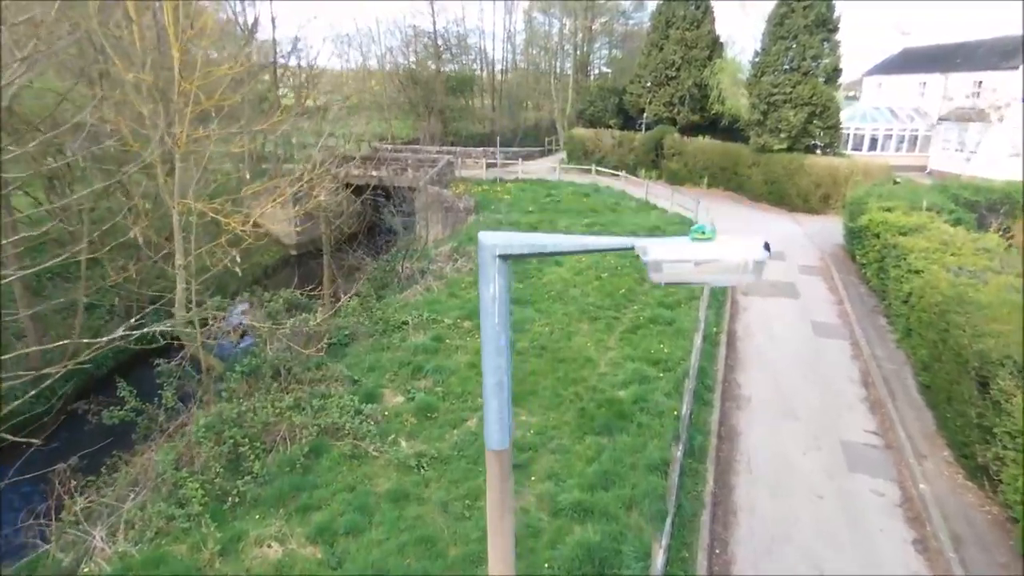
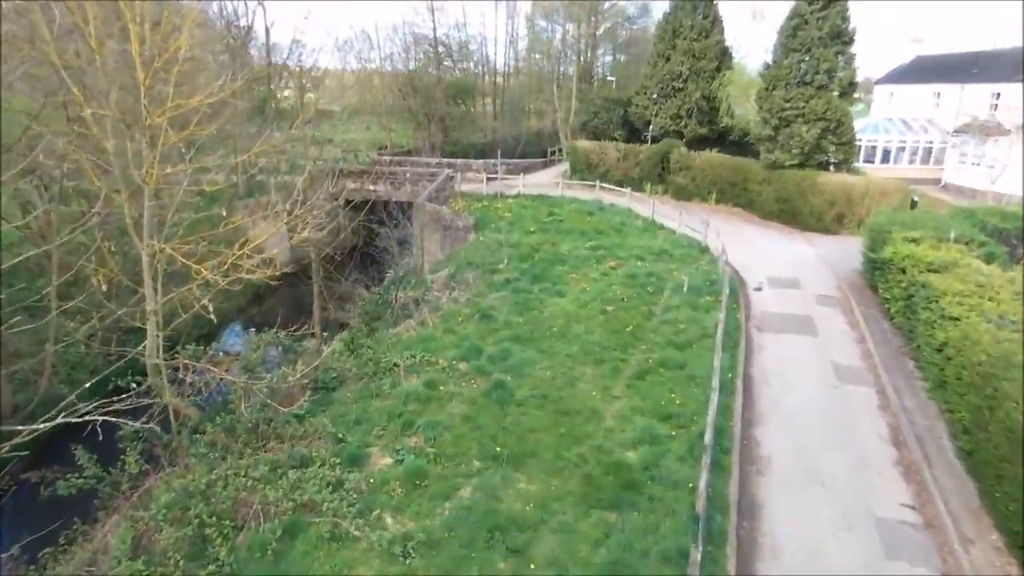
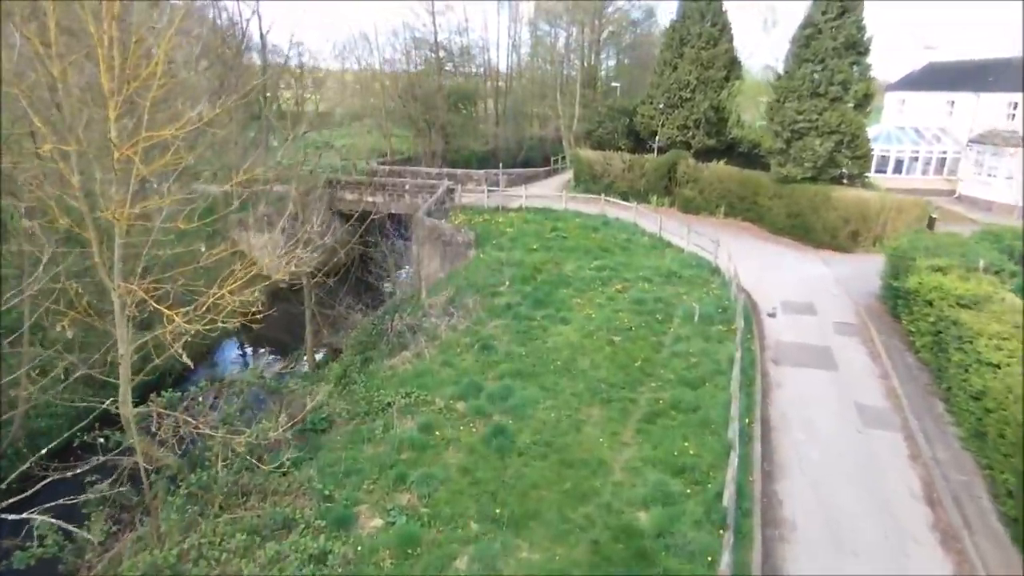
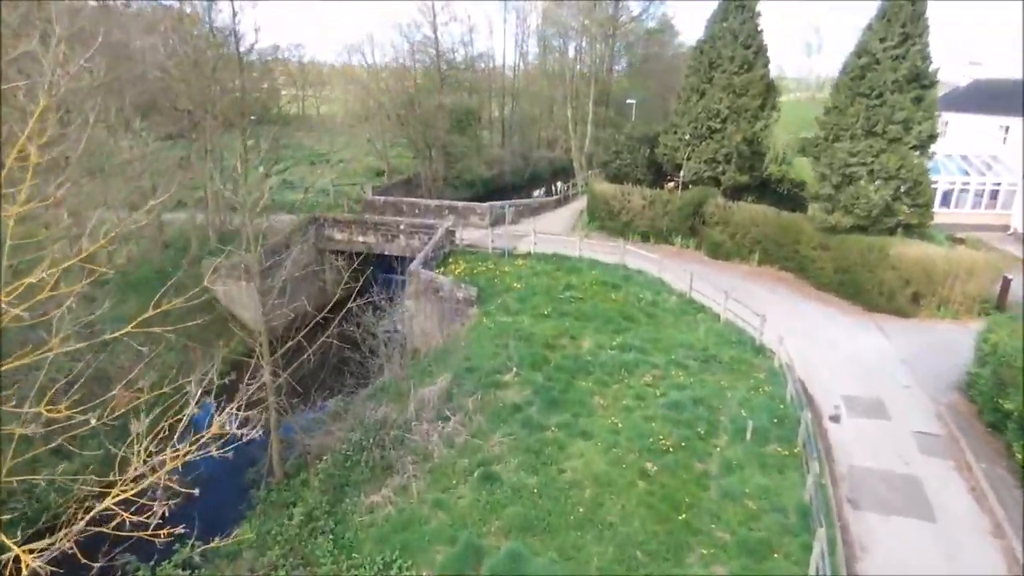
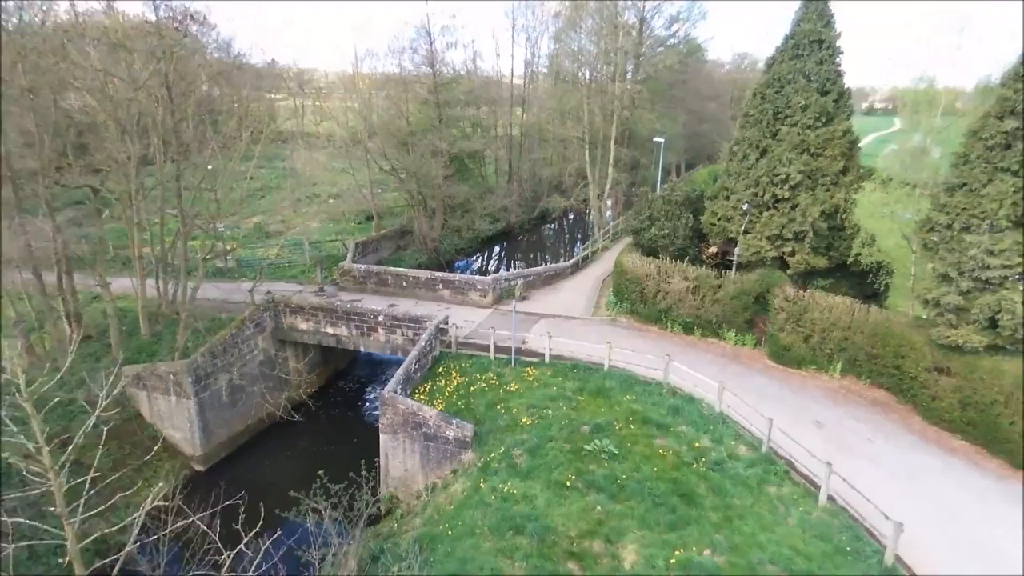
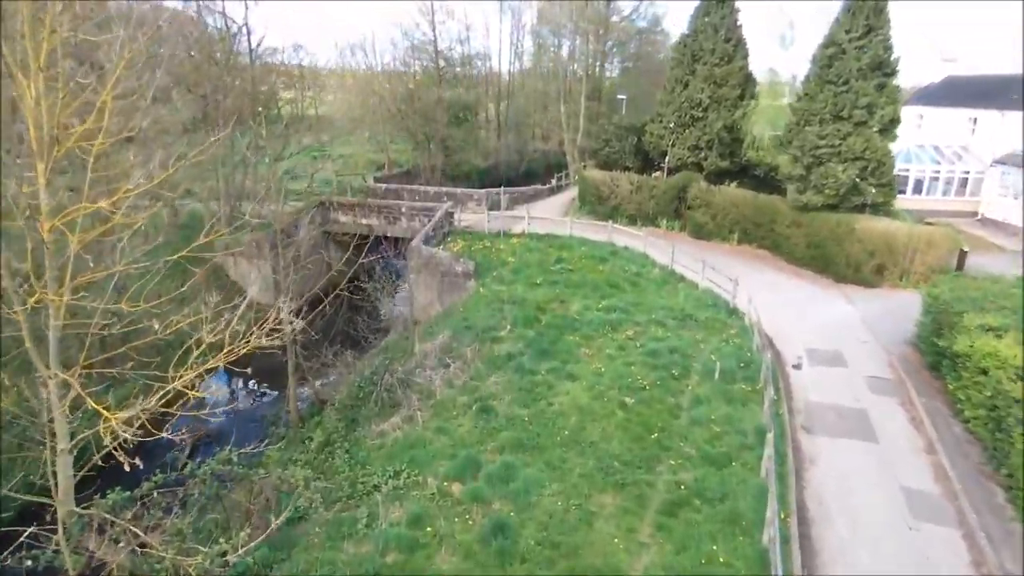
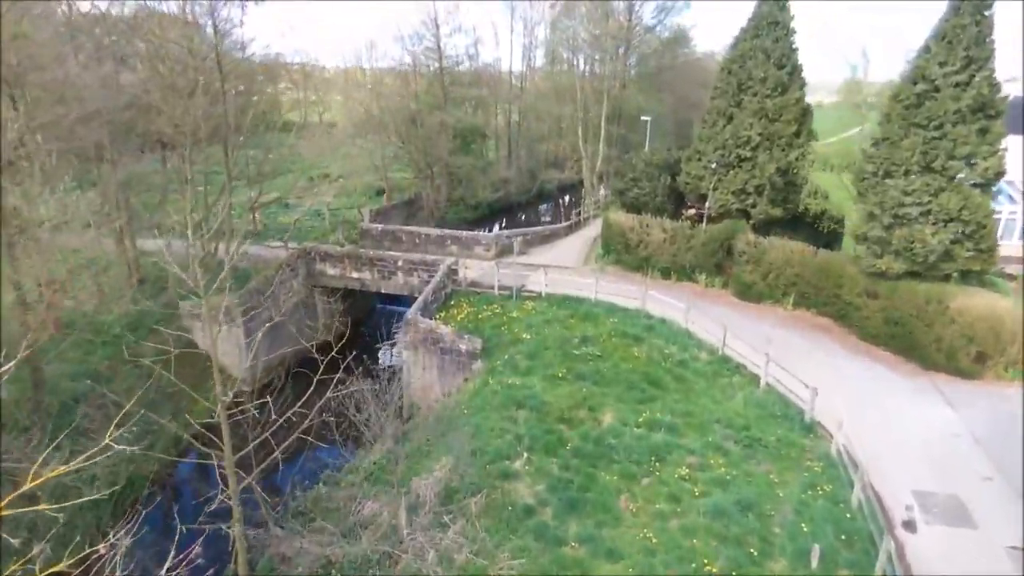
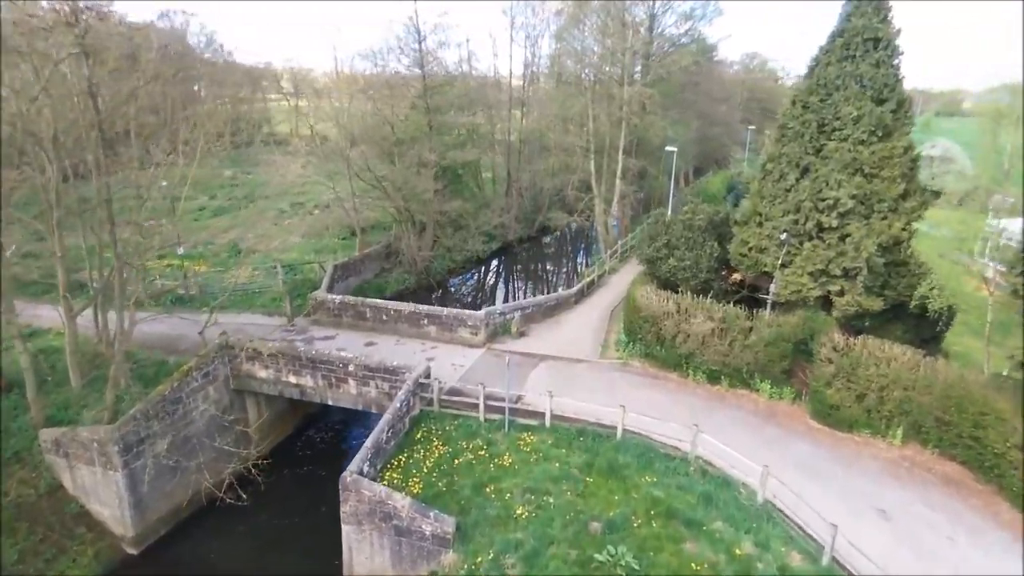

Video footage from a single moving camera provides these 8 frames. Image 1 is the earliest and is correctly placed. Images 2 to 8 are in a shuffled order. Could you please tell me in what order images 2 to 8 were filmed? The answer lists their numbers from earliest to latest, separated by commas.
2, 3, 6, 4, 7, 5, 8
